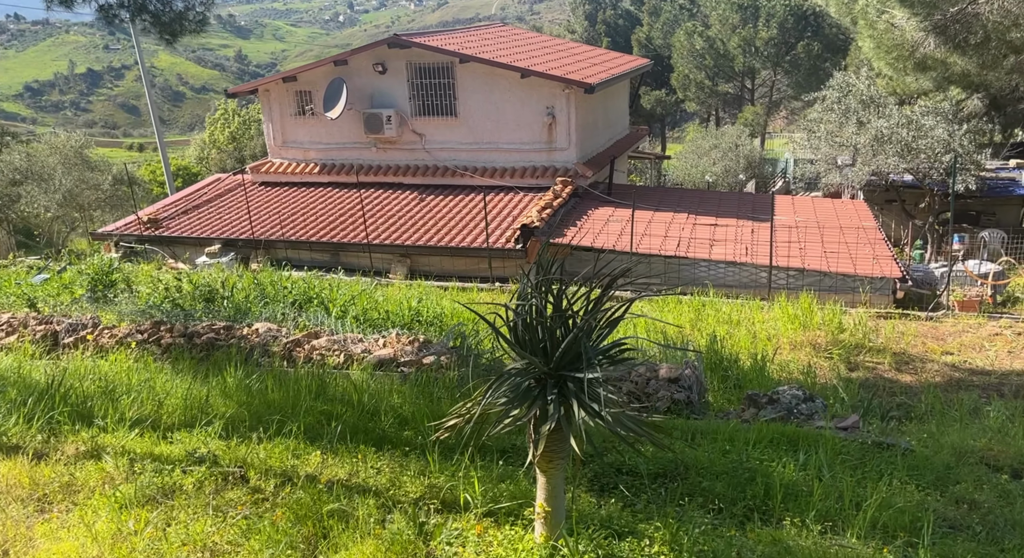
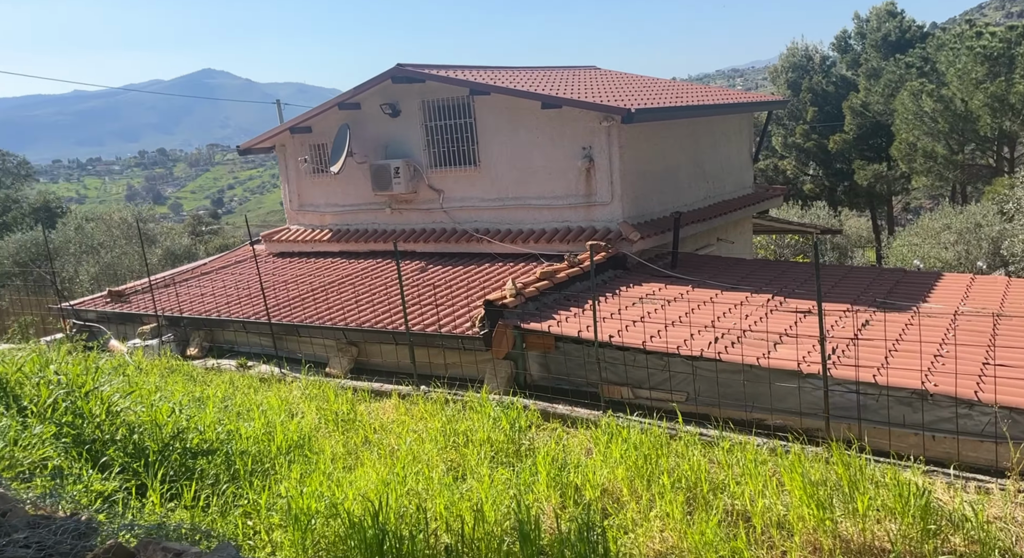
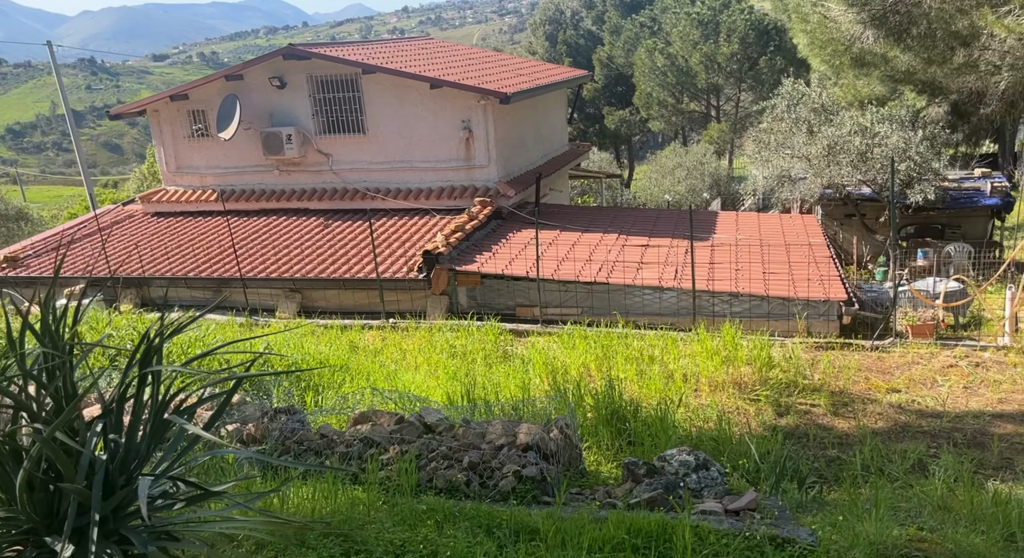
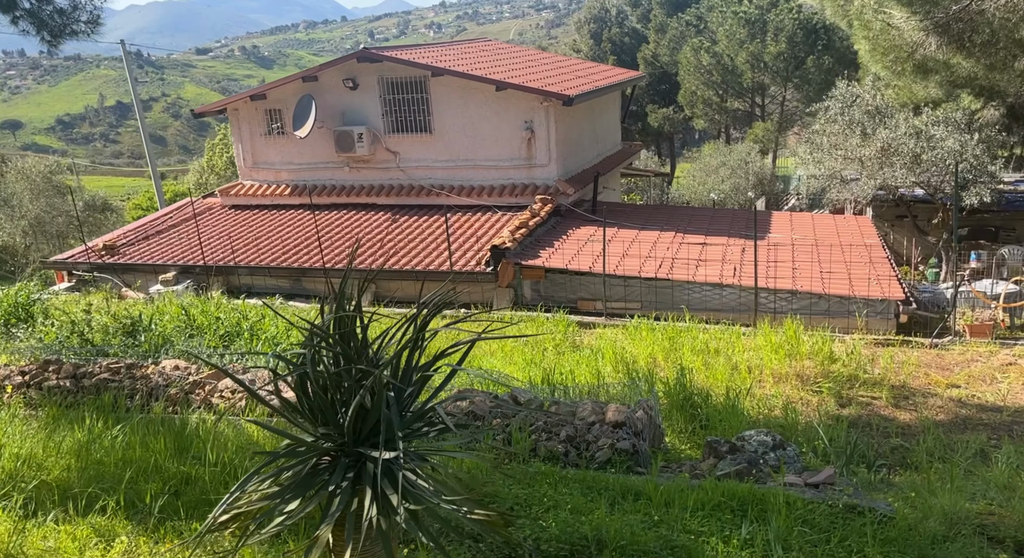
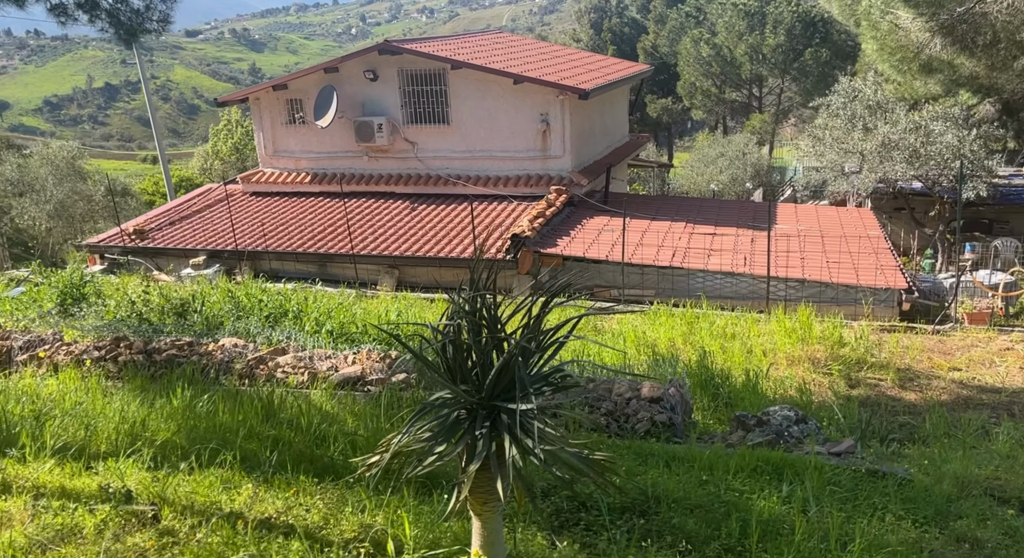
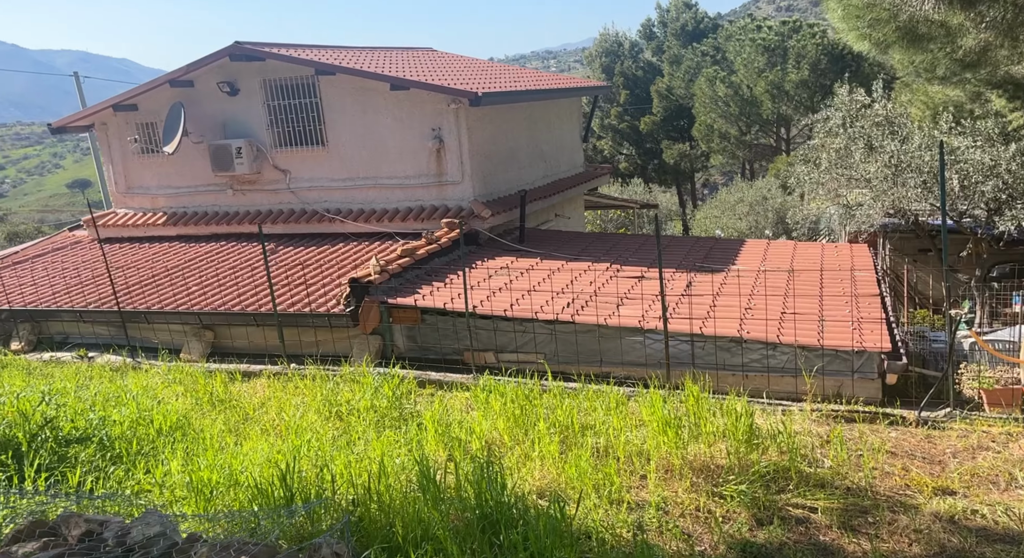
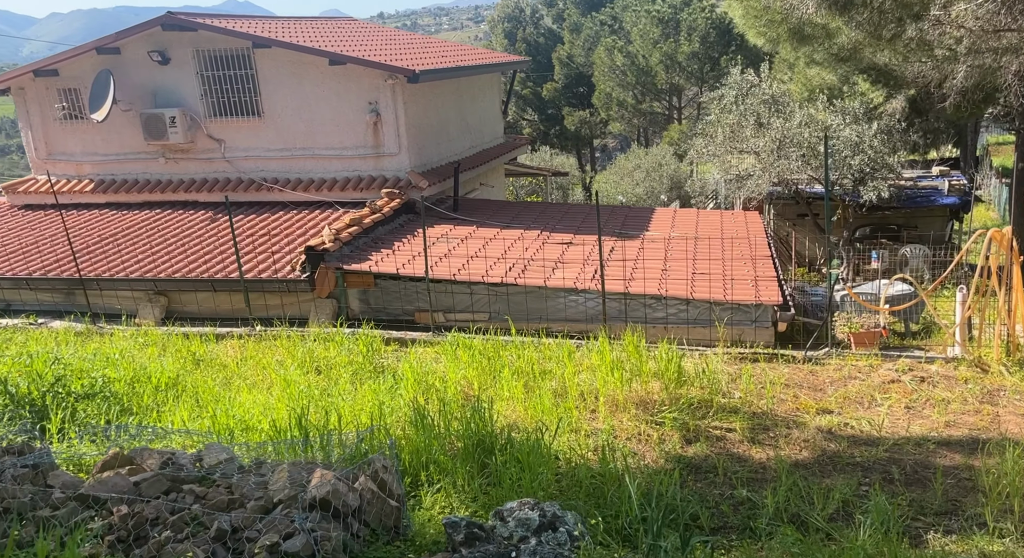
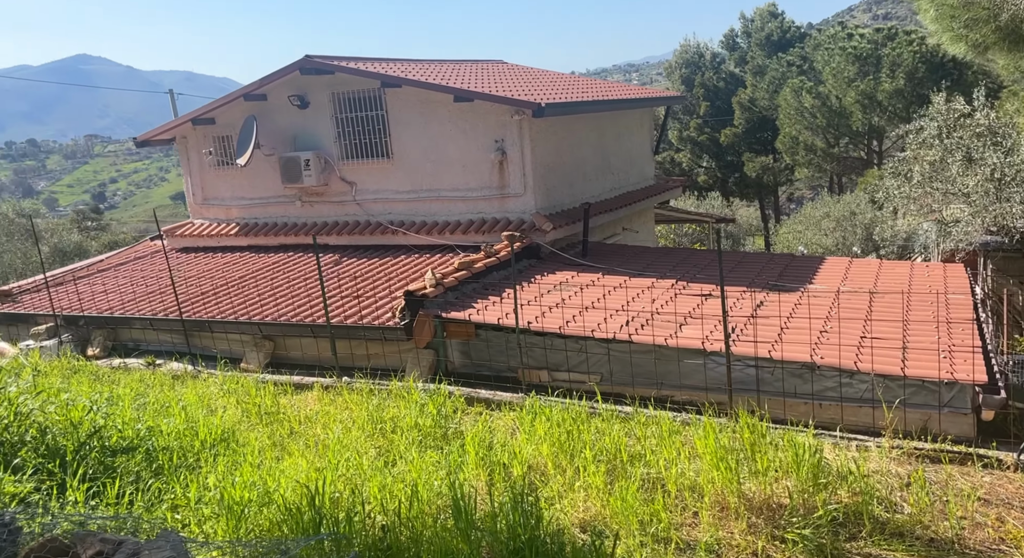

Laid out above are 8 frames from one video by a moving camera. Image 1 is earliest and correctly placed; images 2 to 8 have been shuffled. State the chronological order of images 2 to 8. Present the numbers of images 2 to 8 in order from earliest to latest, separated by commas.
5, 4, 3, 7, 6, 8, 2
